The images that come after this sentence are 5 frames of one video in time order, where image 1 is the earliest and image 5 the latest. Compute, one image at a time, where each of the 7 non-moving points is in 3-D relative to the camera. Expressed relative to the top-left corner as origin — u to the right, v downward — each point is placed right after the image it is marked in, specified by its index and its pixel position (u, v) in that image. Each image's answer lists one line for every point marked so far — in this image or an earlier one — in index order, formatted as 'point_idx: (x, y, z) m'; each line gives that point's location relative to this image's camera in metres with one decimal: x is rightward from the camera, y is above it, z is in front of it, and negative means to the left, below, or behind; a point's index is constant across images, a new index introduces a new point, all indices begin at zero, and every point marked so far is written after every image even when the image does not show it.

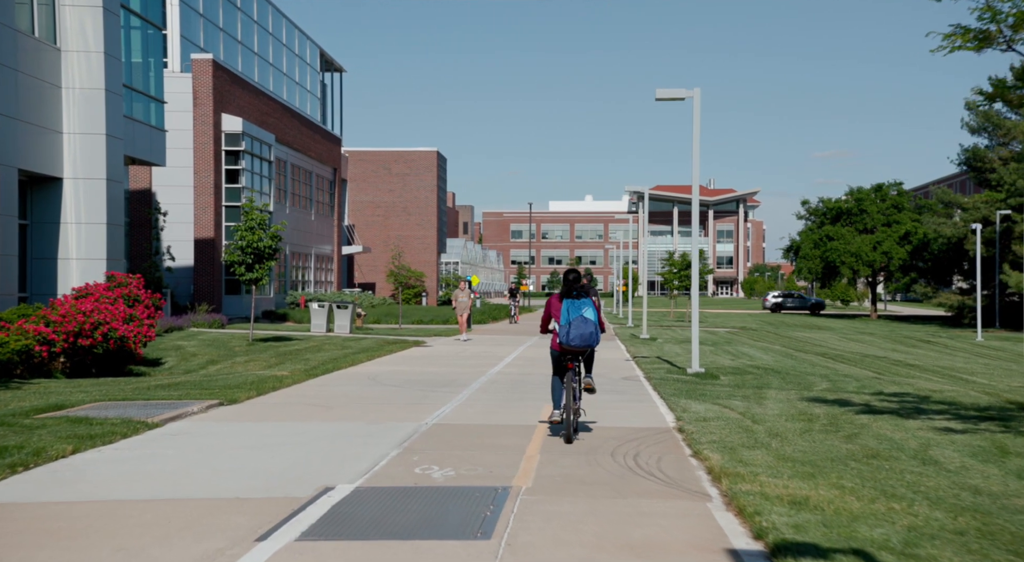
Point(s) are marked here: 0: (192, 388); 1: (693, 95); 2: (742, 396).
0: (-5.1, -1.7, +13.6) m
1: (+3.1, +3.2, +14.7) m
2: (+3.2, -1.6, +11.8) m
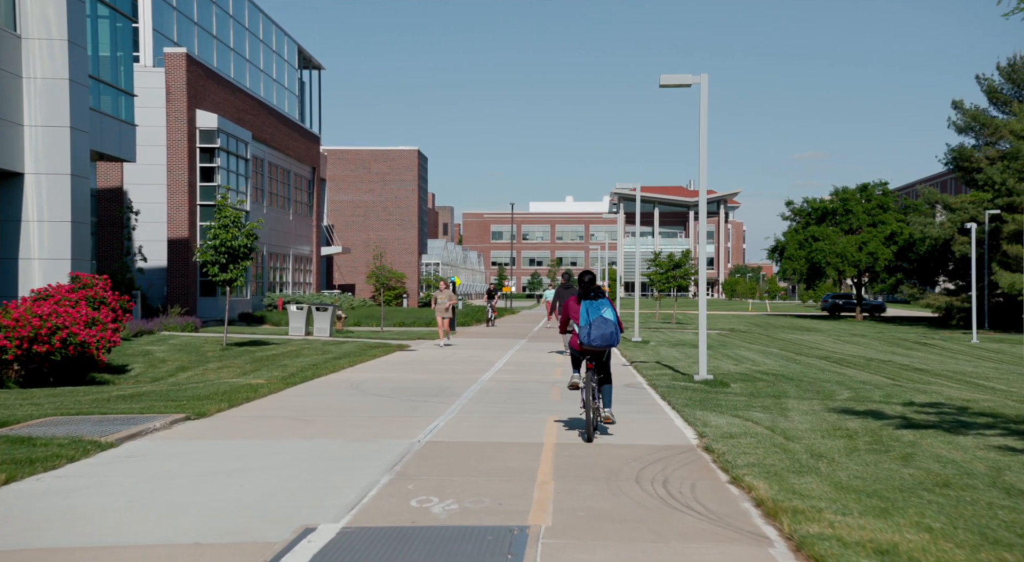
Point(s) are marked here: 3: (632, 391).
0: (-5.1, -1.7, +12.4) m
1: (+3.0, +3.2, +13.7) m
2: (+3.2, -1.6, +10.8) m
3: (+1.9, -1.7, +13.2) m
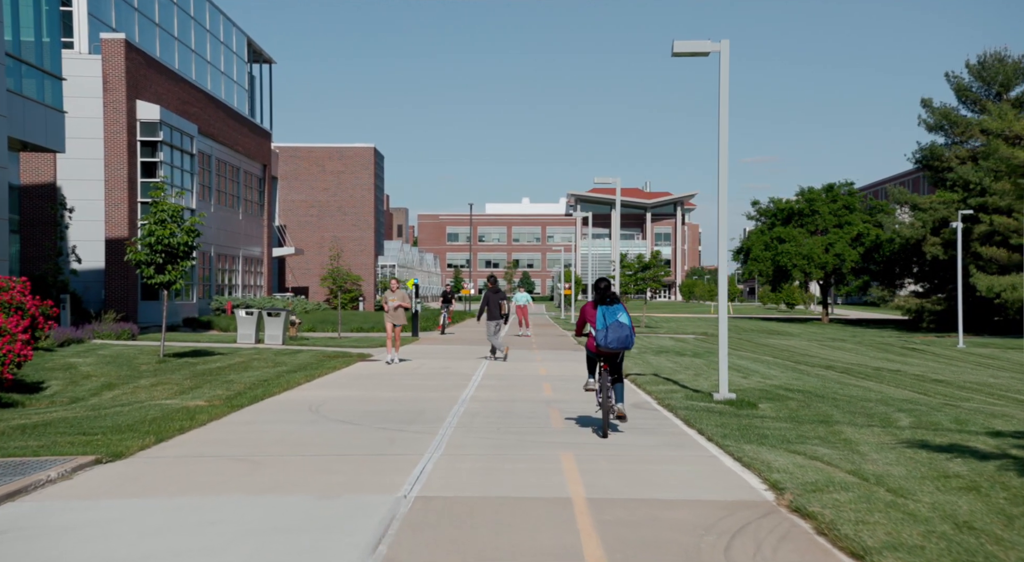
0: (-5.2, -1.8, +10.0) m
1: (+2.9, +3.2, +11.8) m
2: (+3.2, -1.6, +8.9) m
3: (+1.8, -1.8, +11.1) m
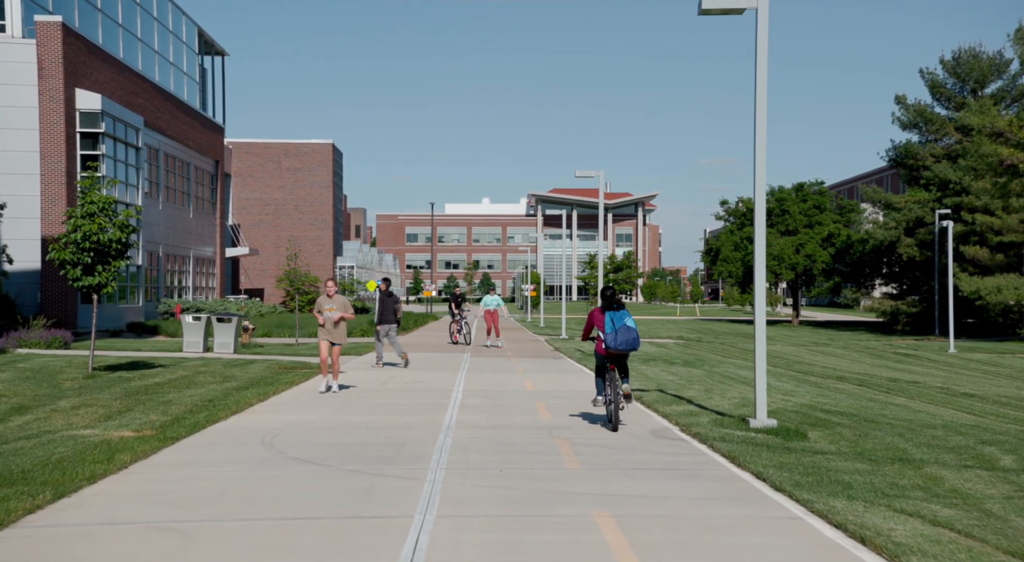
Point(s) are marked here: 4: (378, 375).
0: (-5.1, -1.8, +7.6) m
1: (+2.8, +3.1, +9.8) m
2: (+3.3, -1.7, +7.0) m
3: (+1.8, -1.8, +9.2) m
4: (-2.9, -2.0, +18.5) m
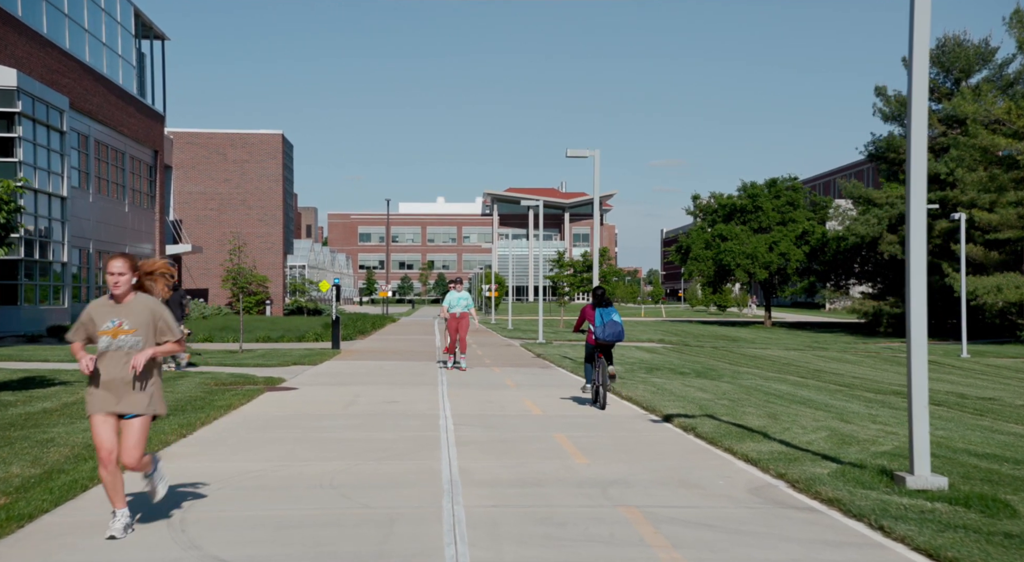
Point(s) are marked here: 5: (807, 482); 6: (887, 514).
0: (-4.6, -1.7, +3.9) m
1: (+3.2, +3.2, +6.6) m
2: (+3.8, -1.6, +3.7) m
3: (+2.2, -1.7, +5.8) m
4: (-3.0, -1.9, +14.9) m
5: (+2.5, -1.7, +7.3) m
6: (+2.6, -1.7, +6.2) m
